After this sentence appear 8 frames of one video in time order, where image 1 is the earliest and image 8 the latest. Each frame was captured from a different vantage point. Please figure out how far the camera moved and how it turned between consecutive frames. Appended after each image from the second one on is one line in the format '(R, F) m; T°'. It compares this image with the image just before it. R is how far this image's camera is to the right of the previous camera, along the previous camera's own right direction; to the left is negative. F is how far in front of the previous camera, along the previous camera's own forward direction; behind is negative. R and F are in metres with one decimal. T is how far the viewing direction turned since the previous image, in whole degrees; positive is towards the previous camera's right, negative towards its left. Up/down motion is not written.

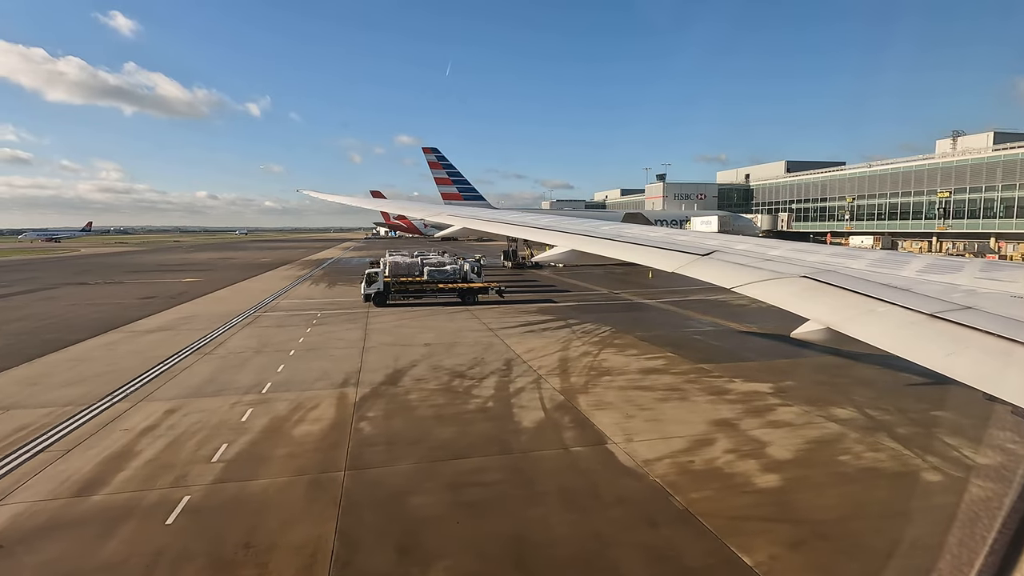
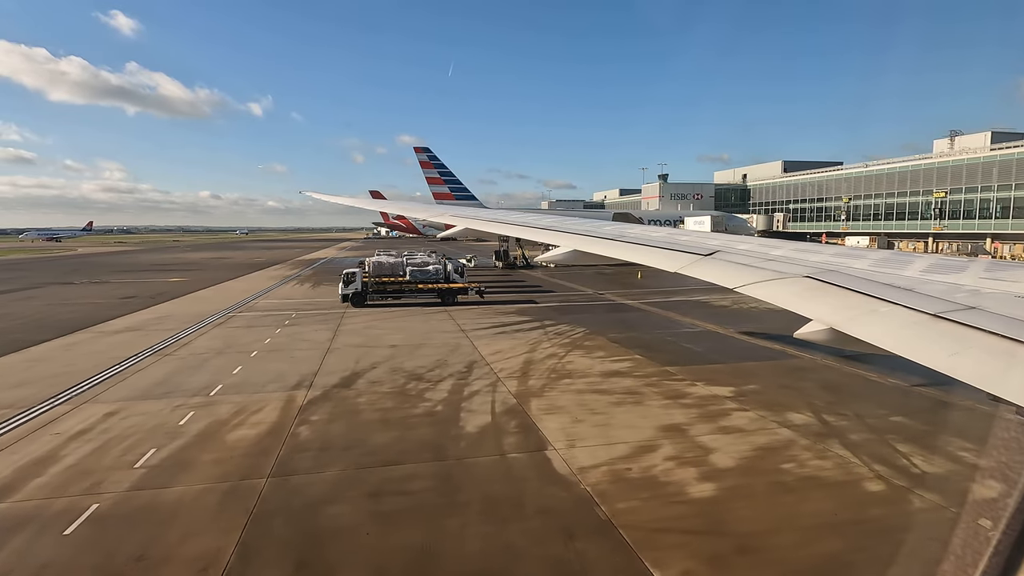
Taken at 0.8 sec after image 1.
(+1.1, +0.2) m; 0°
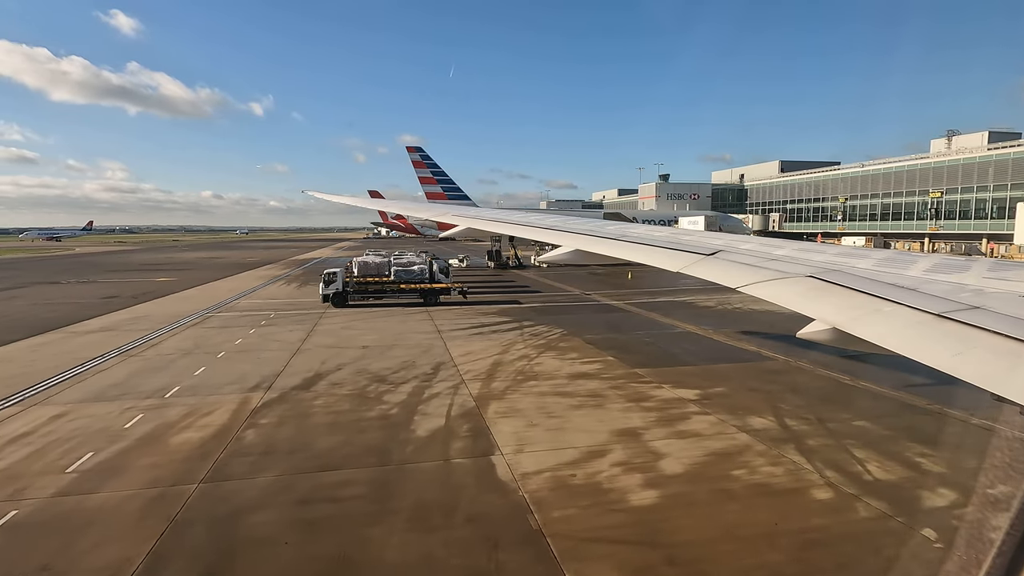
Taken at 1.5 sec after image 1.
(+0.9, +0.2) m; 0°
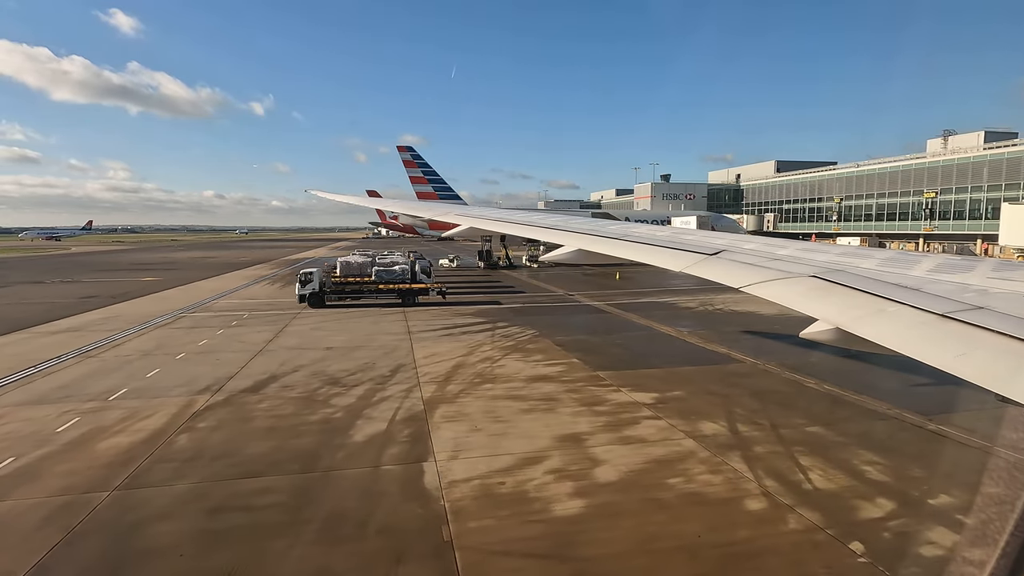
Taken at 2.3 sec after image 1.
(+1.1, +0.3) m; 0°
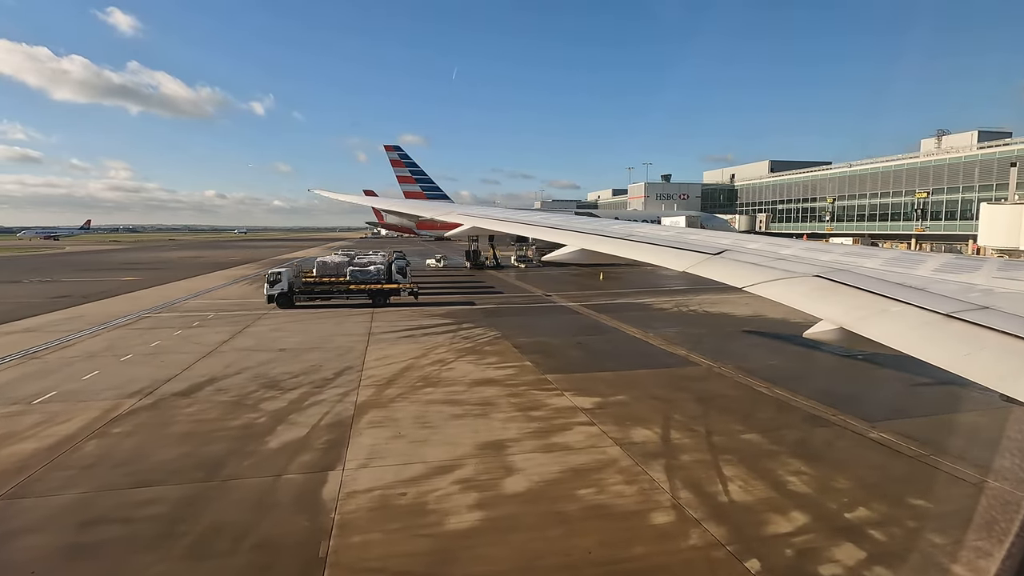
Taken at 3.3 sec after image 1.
(+1.4, +0.3) m; 0°
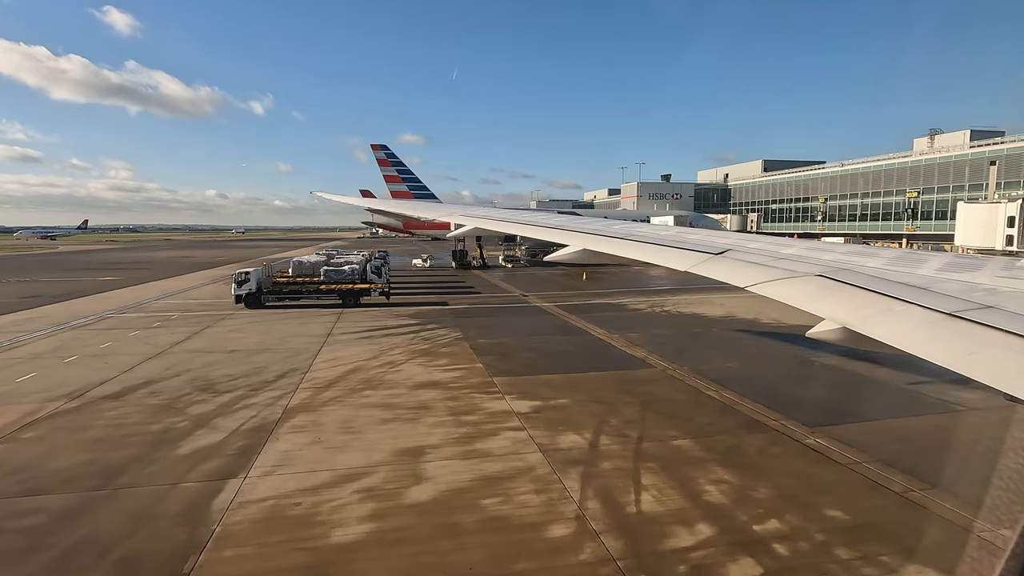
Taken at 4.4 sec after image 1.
(+1.3, +0.3) m; 0°
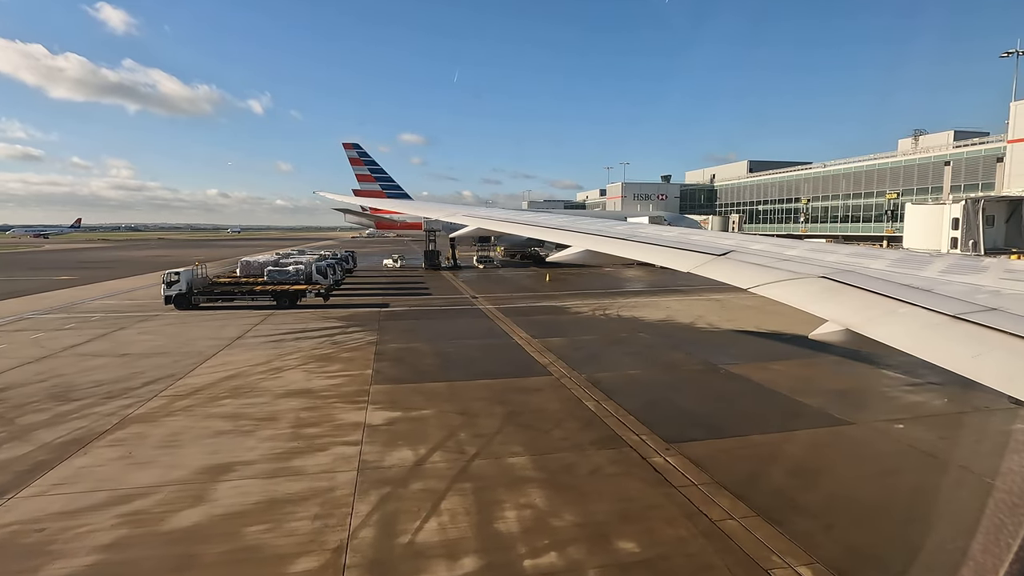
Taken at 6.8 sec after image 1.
(+2.8, +0.6) m; 0°
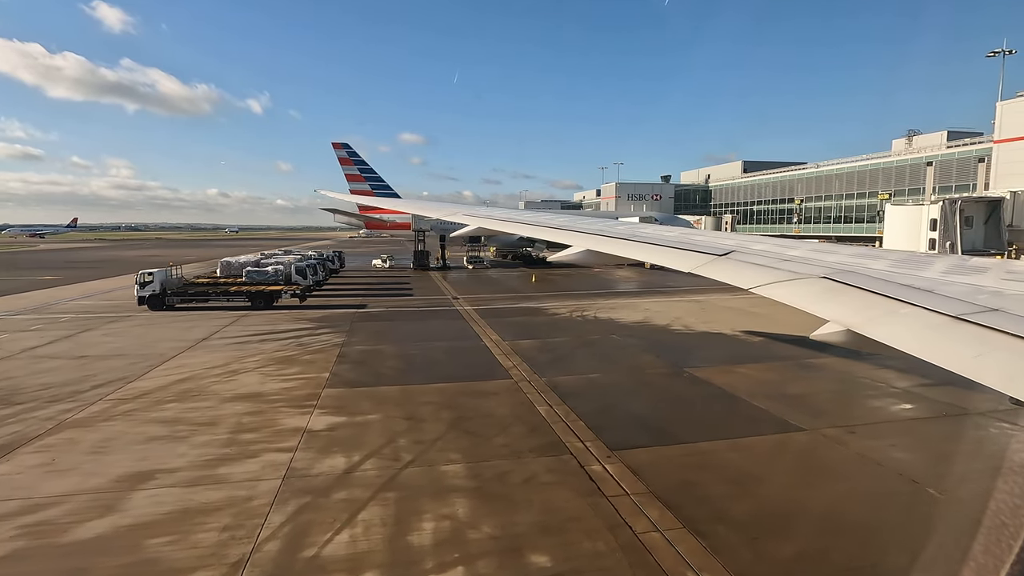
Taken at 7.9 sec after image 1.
(+1.0, +0.2) m; 0°
